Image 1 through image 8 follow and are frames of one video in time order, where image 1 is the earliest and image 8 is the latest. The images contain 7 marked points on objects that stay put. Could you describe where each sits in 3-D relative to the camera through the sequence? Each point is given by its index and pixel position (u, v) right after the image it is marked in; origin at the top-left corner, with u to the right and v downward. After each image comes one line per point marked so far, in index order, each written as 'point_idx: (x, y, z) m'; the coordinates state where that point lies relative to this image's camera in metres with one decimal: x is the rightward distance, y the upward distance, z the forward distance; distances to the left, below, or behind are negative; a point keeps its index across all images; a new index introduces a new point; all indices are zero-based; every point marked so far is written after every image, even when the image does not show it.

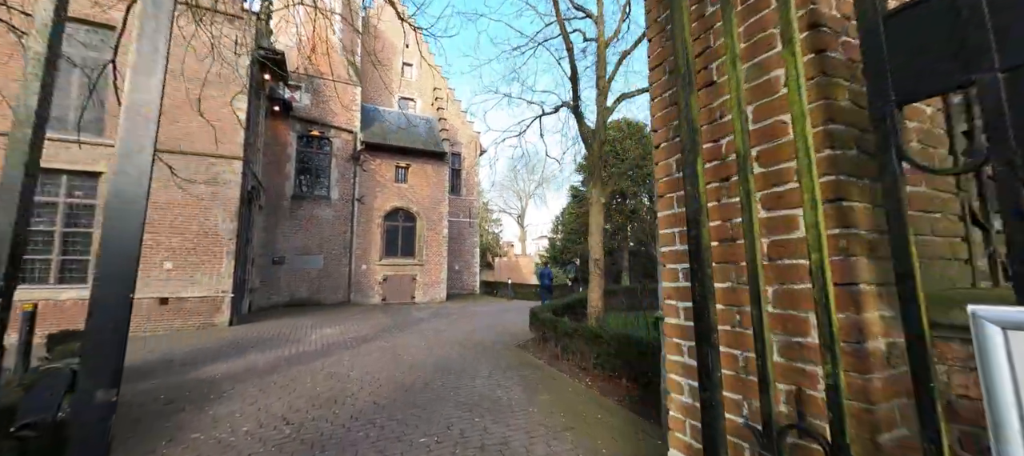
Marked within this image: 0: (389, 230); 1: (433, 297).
0: (-5.4, -0.1, +17.0) m
1: (-3.5, -3.1, +17.2) m
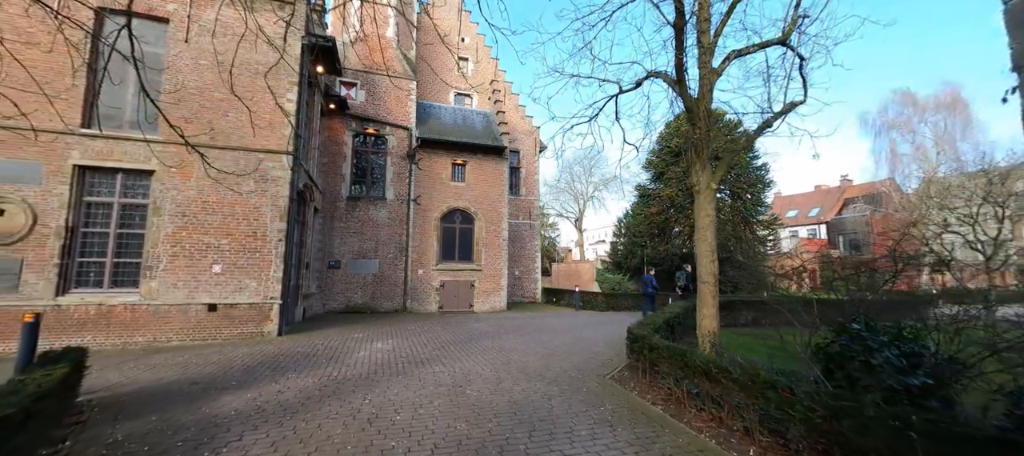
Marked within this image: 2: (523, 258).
0: (-2.7, -0.2, +15.8) m
1: (-0.8, -3.2, +15.7) m
2: (+0.5, -1.5, +18.9) m
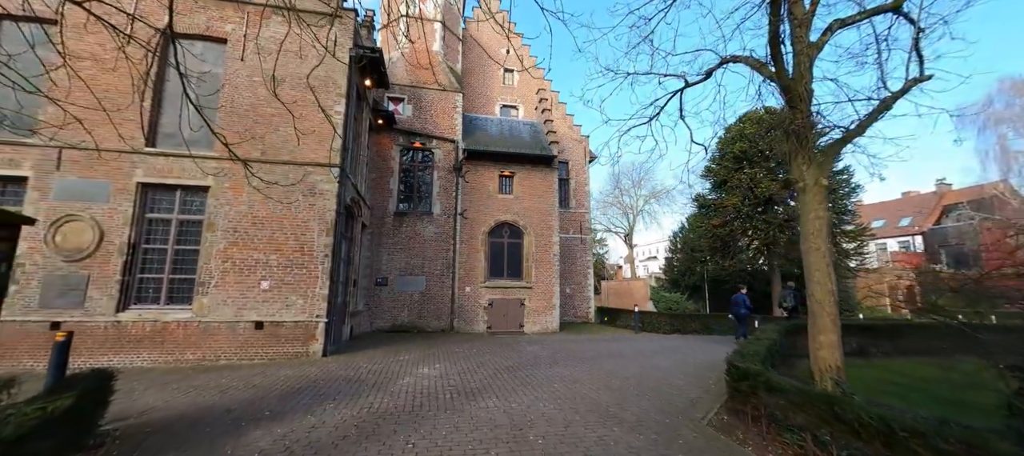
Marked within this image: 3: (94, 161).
0: (-0.7, -0.8, +15.1) m
1: (+1.2, -3.7, +14.7) m
2: (+2.9, -2.1, +17.7) m
3: (-9.5, +1.5, +8.8) m
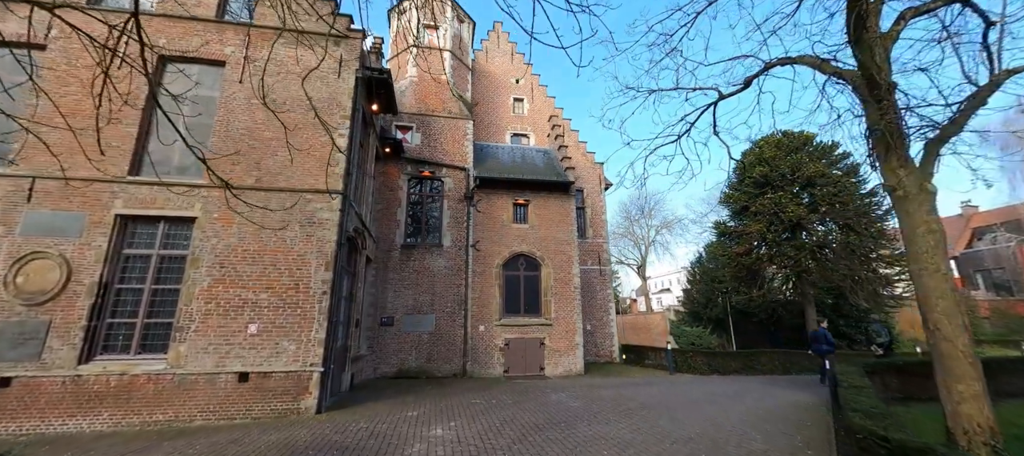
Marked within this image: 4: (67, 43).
0: (-0.1, -1.9, +13.9) m
1: (+1.9, -4.8, +13.1) m
2: (+3.5, -3.4, +16.3) m
3: (-9.0, +0.7, +7.9) m
4: (-9.7, +4.0, +8.5) m
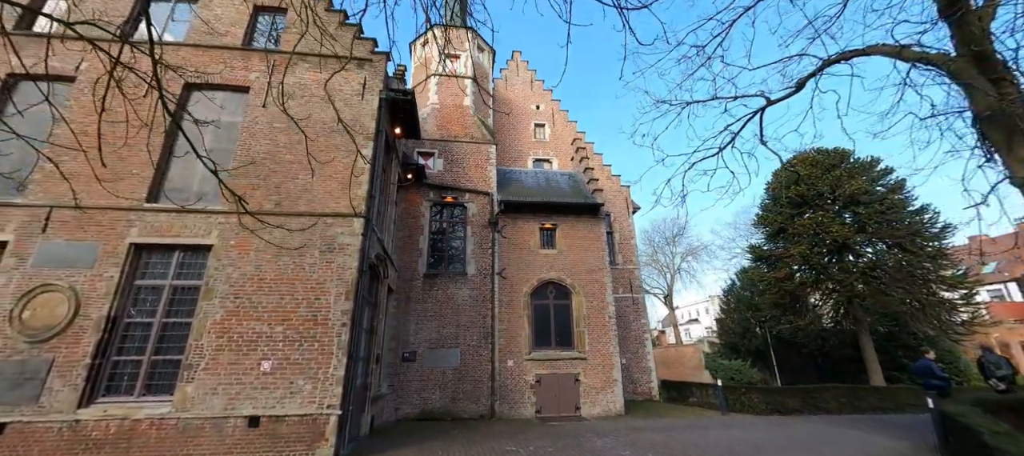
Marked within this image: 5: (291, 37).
0: (+0.9, -2.8, +12.9) m
1: (+2.9, -5.5, +11.9) m
2: (+4.6, -4.4, +15.1) m
3: (-8.3, +0.1, +7.6) m
4: (-9.1, +3.4, +8.5) m
5: (-5.4, +4.6, +9.4) m
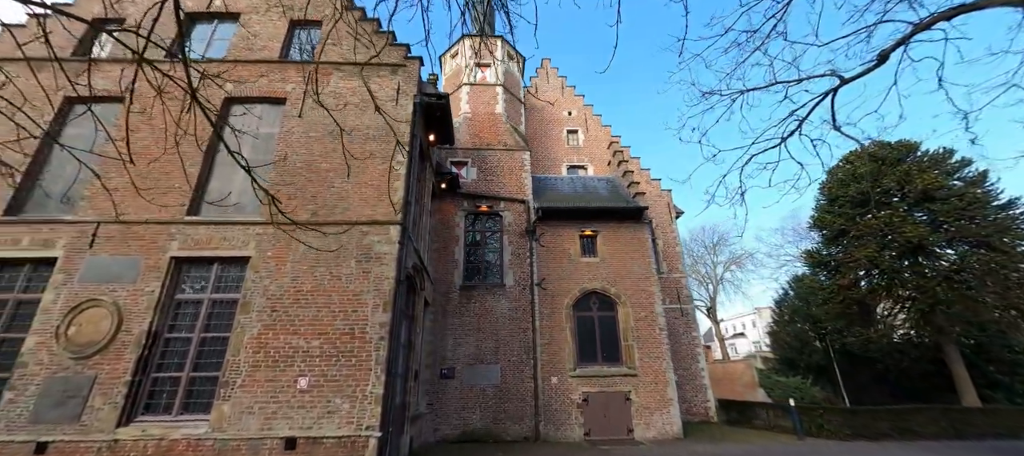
0: (+2.2, -3.0, +12.1) m
1: (+4.2, -5.6, +10.8) m
2: (+6.1, -4.6, +13.9) m
3: (-7.5, -0.1, +7.6) m
4: (-8.2, +3.0, +8.6) m
5: (-4.5, +4.3, +9.4) m
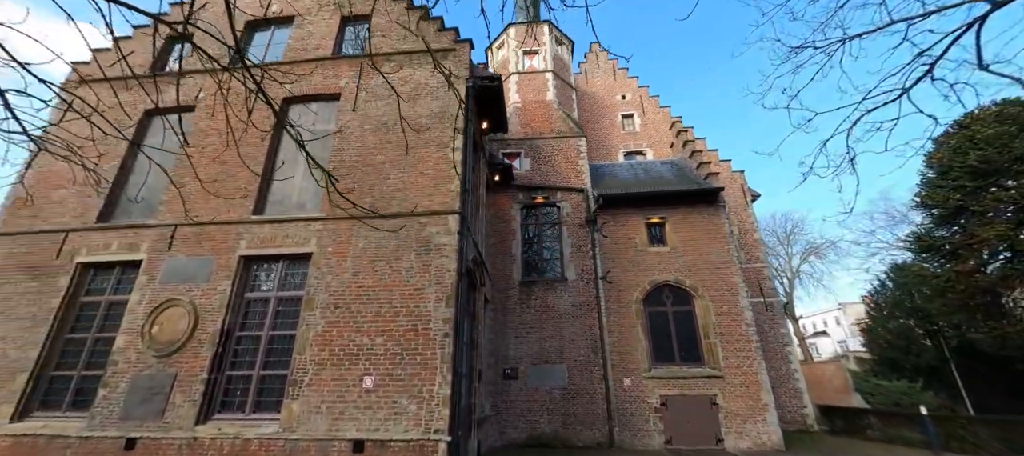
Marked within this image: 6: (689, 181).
0: (+4.0, -2.6, +11.1) m
1: (+6.0, -5.2, +9.5) m
2: (+8.2, -4.0, +12.3) m
3: (-6.2, -0.2, +7.8) m
4: (-7.0, +2.9, +8.9) m
5: (-3.2, +4.4, +9.2) m
6: (+5.9, +1.5, +12.9) m
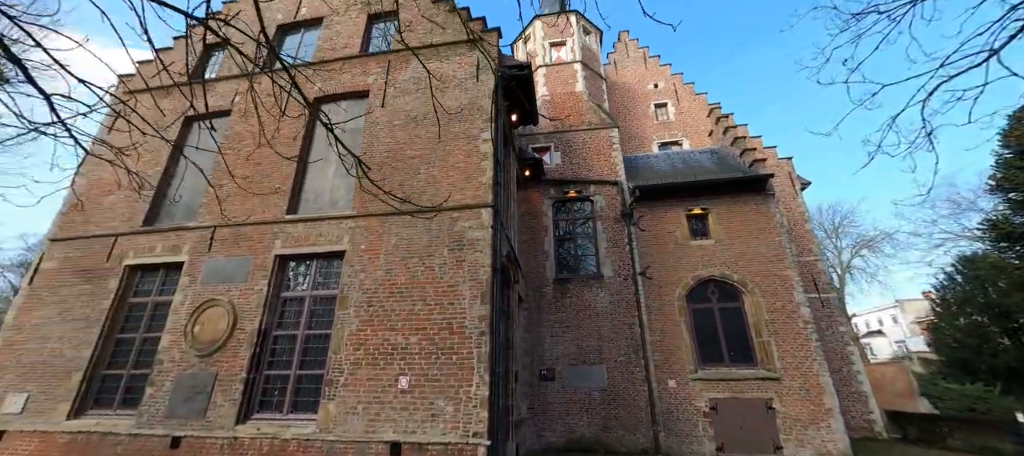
0: (+5.0, -2.4, +10.4) m
1: (+6.9, -4.9, +8.7) m
2: (+9.3, -3.7, +11.3) m
3: (-5.5, -0.2, +7.8) m
4: (-6.3, +2.9, +9.1) m
5: (-2.5, +4.5, +9.1) m
6: (+6.9, +1.8, +12.1) m
